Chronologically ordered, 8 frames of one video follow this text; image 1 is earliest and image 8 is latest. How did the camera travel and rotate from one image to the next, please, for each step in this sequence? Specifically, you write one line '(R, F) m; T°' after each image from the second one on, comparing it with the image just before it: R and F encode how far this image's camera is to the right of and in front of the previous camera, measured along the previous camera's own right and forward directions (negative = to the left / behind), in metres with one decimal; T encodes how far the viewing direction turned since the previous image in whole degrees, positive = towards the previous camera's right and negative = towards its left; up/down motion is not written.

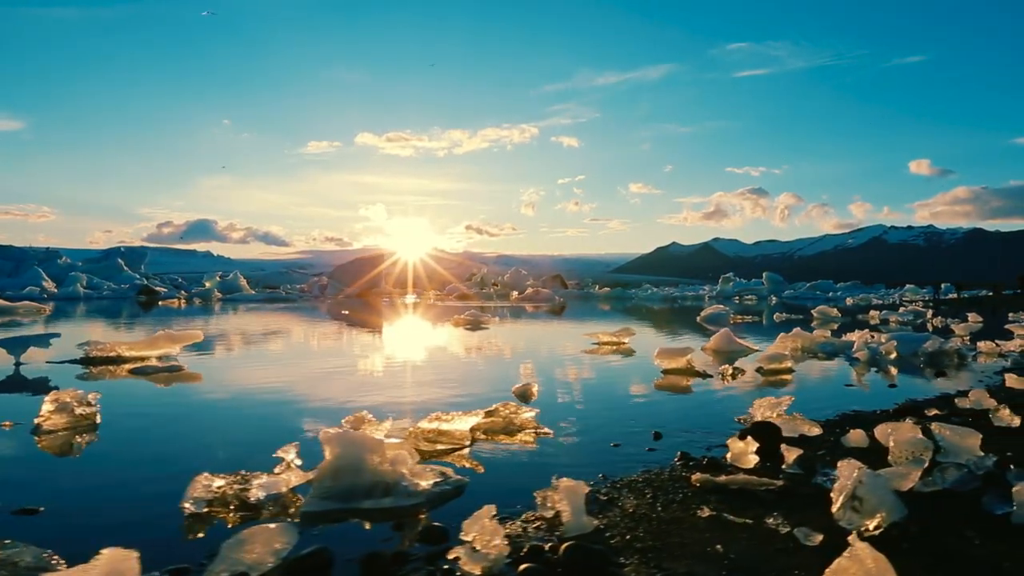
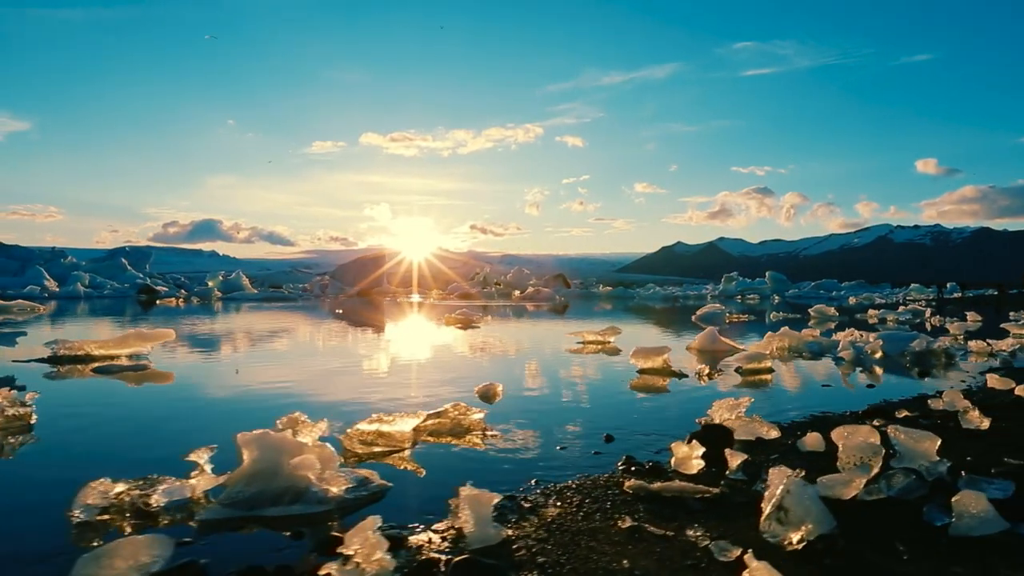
(+0.4, +0.2) m; 0°
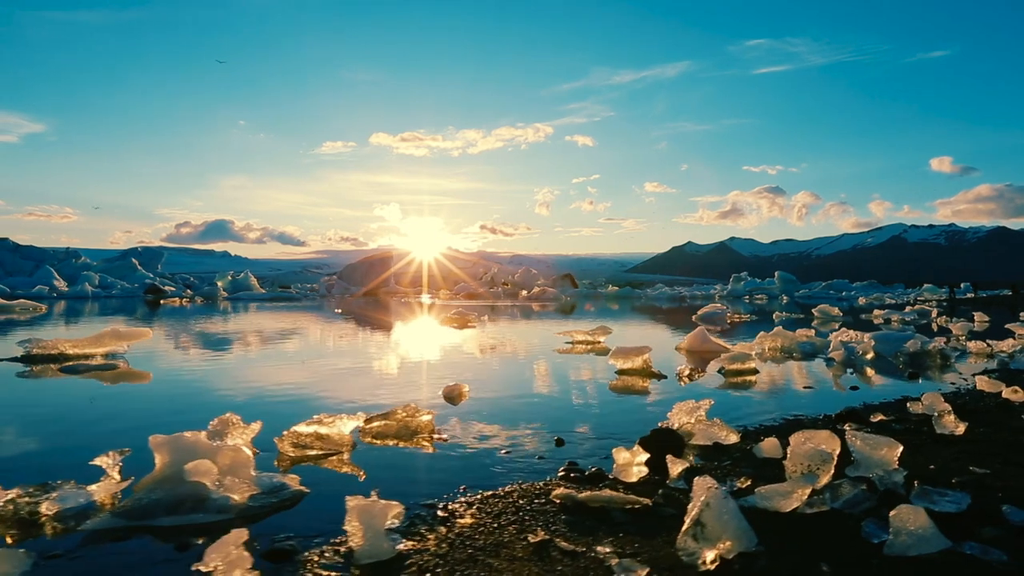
(+0.4, +0.2) m; -1°
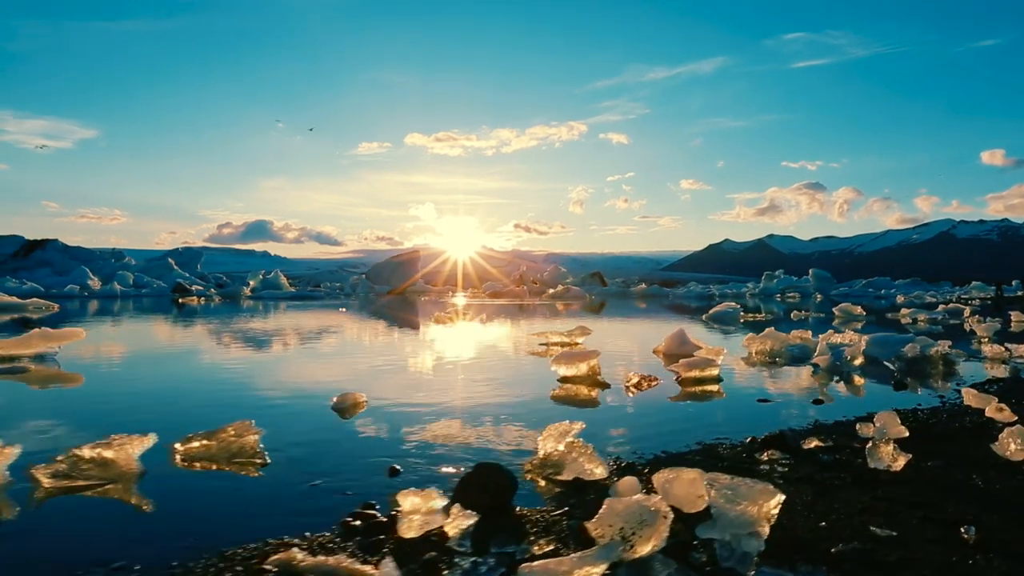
(+1.0, +0.7) m; -3°
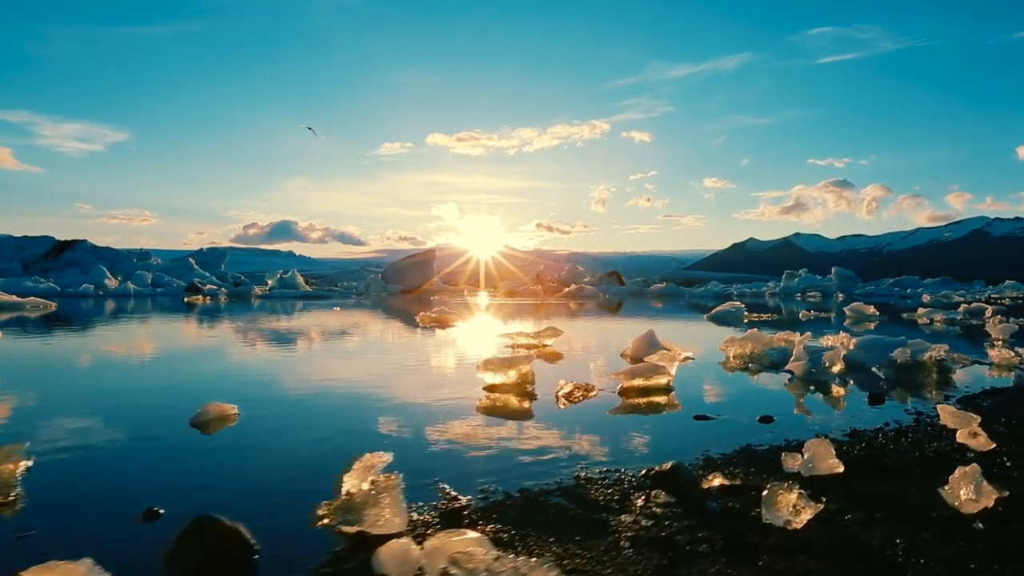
(+0.8, +0.7) m; -2°
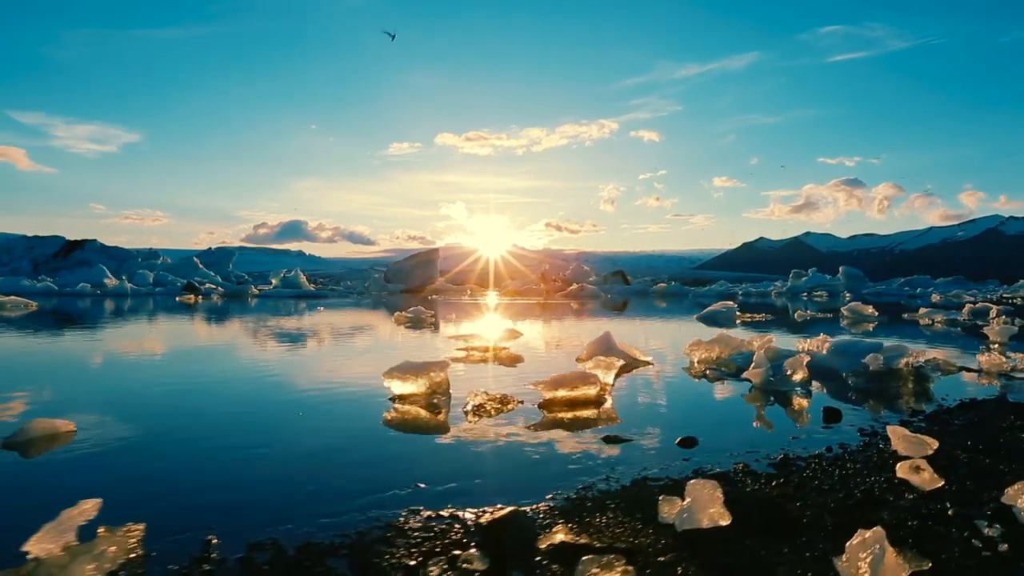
(+0.7, +0.6) m; -1°
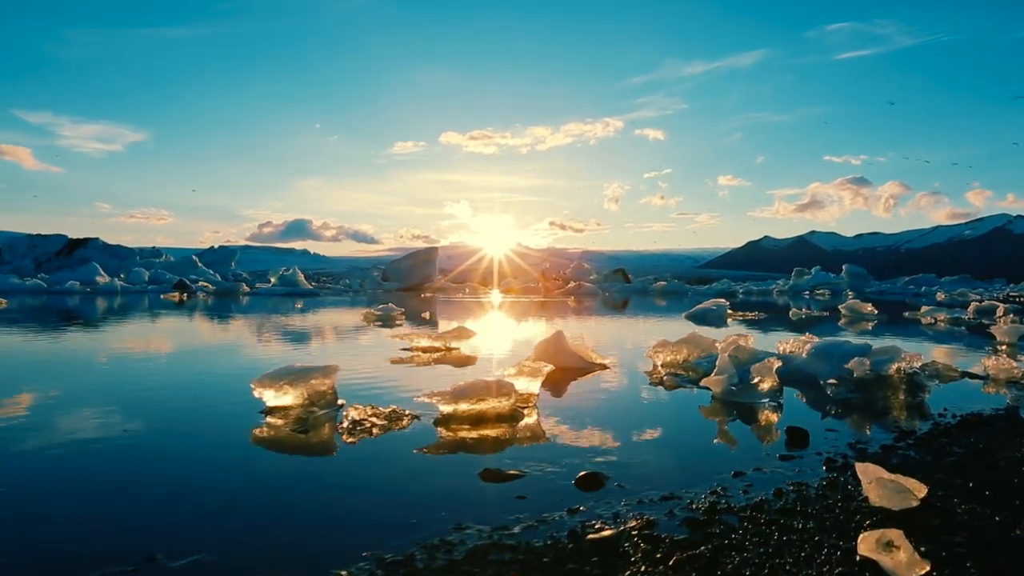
(+0.6, +0.9) m; 0°
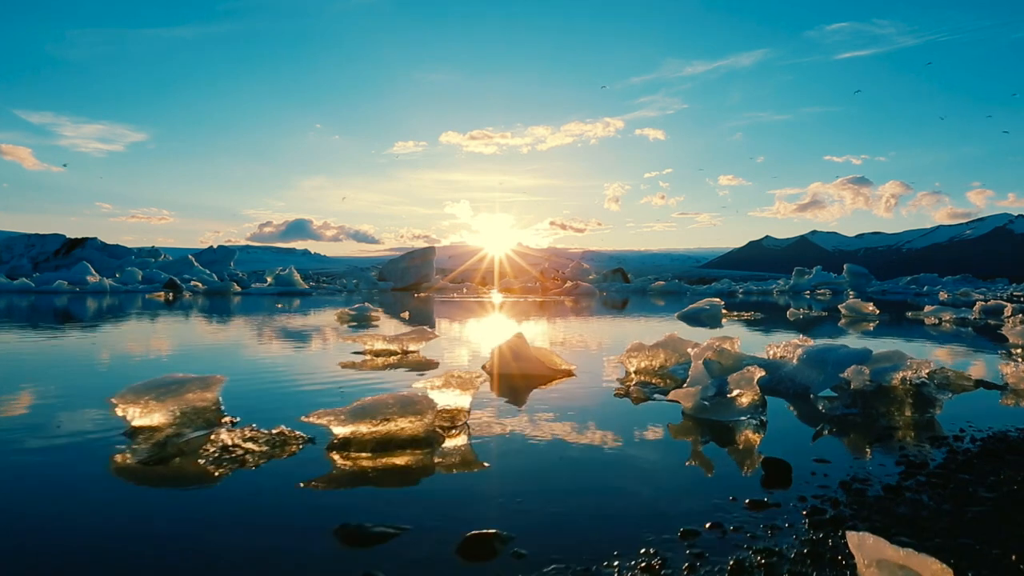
(+0.4, +0.7) m; 0°
